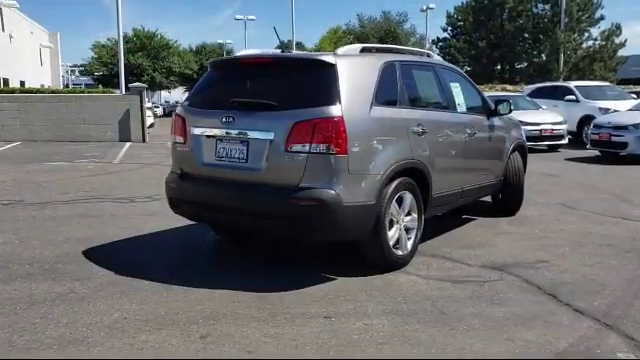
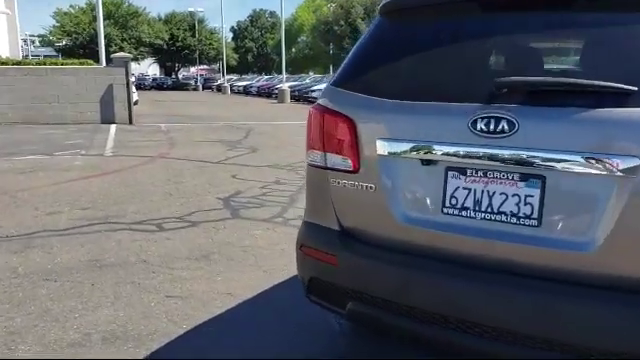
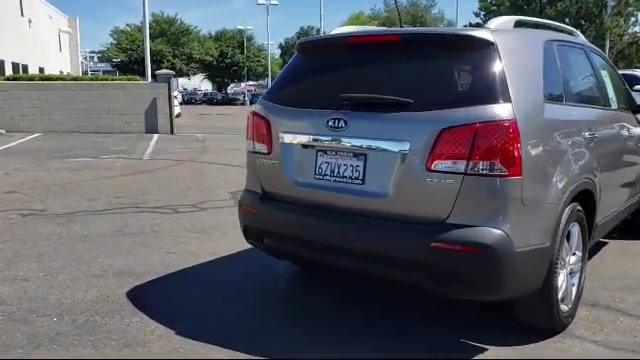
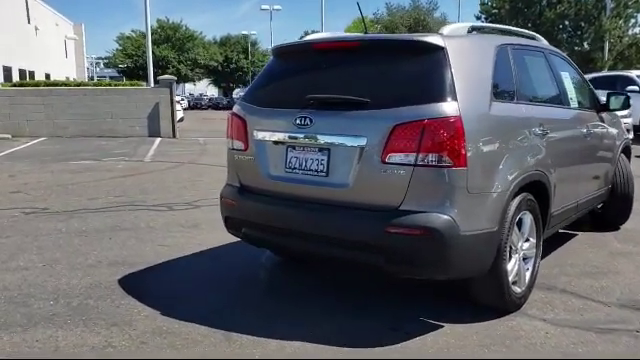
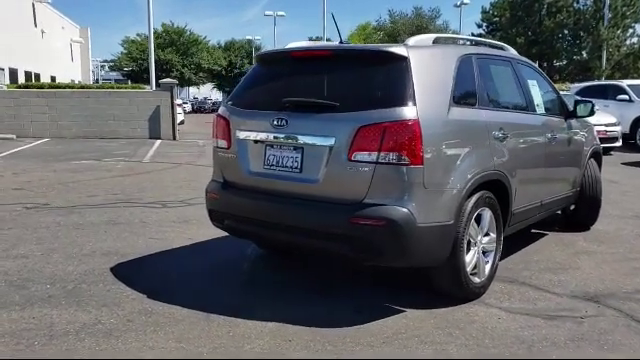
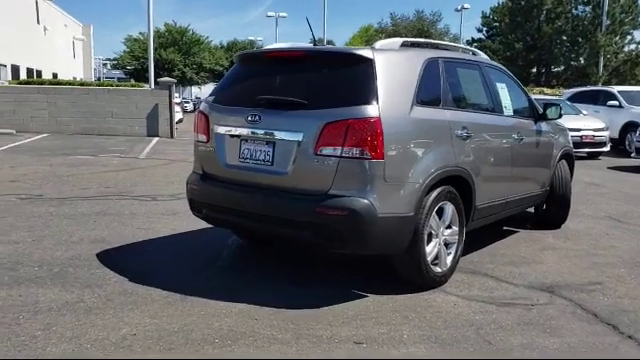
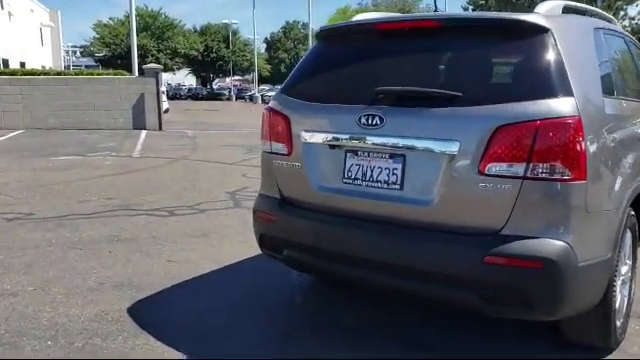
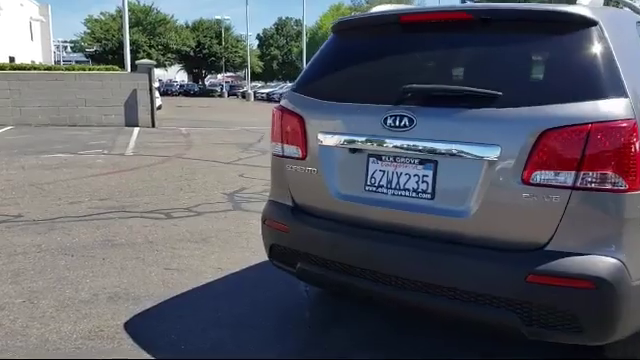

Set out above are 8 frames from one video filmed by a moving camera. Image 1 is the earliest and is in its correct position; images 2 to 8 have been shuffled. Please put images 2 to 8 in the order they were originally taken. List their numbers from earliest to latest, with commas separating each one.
6, 5, 4, 3, 7, 8, 2
